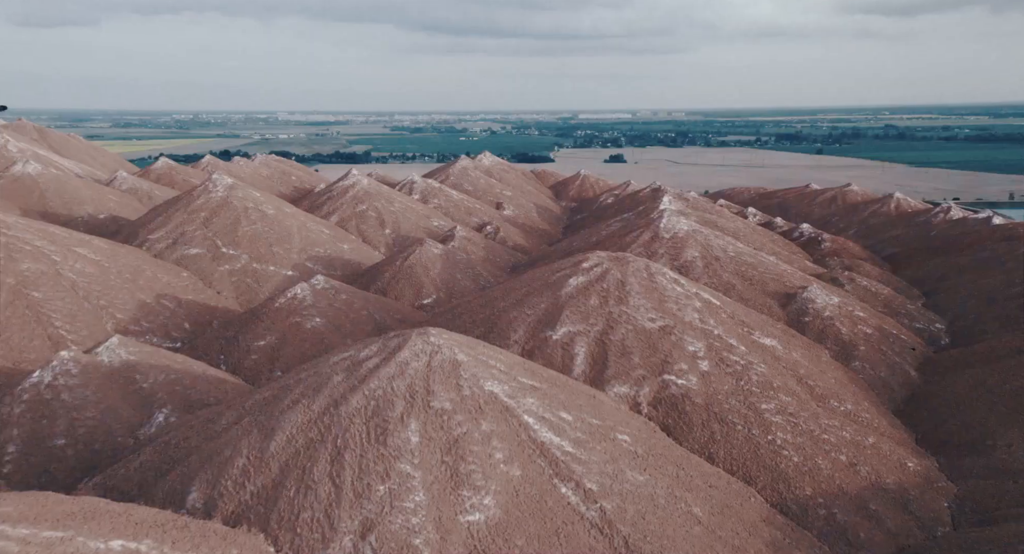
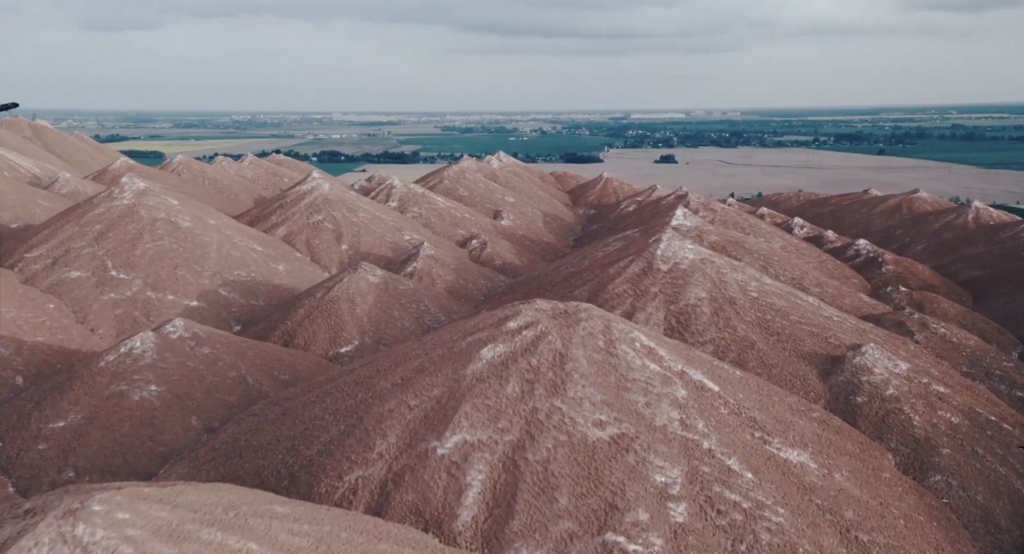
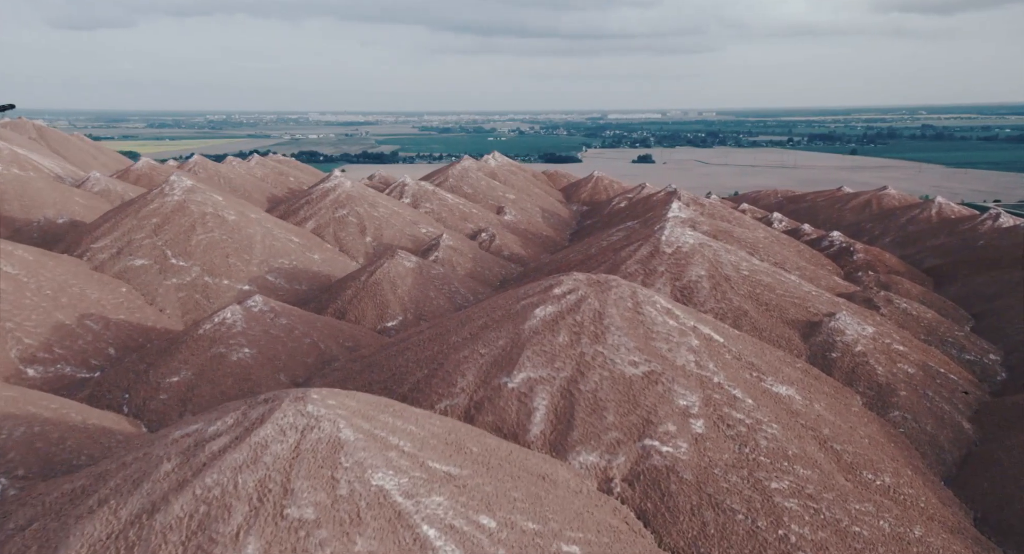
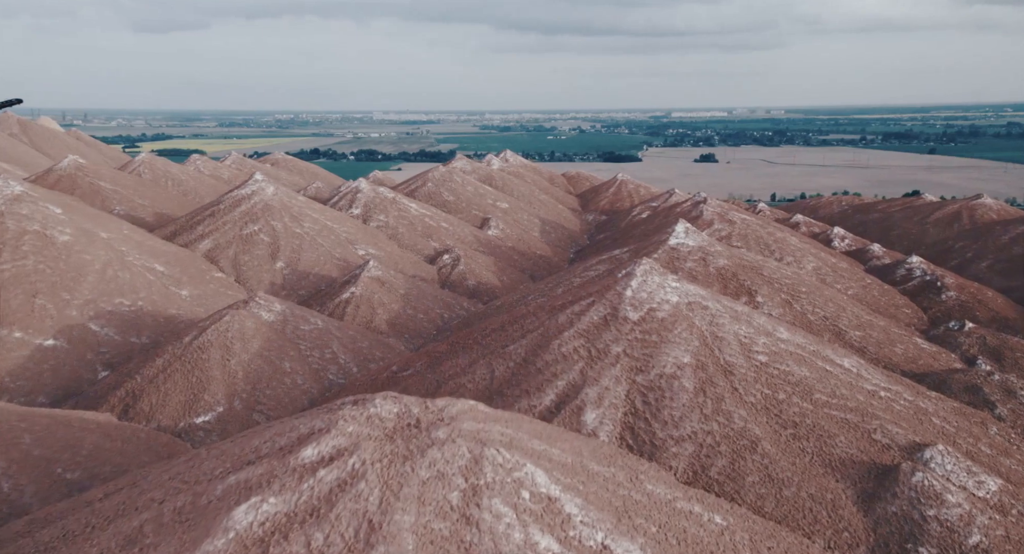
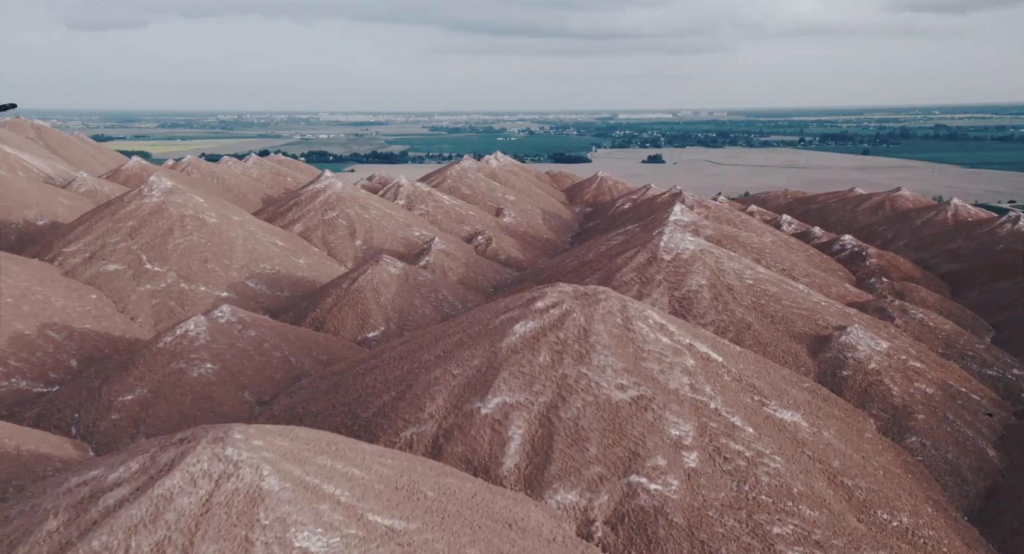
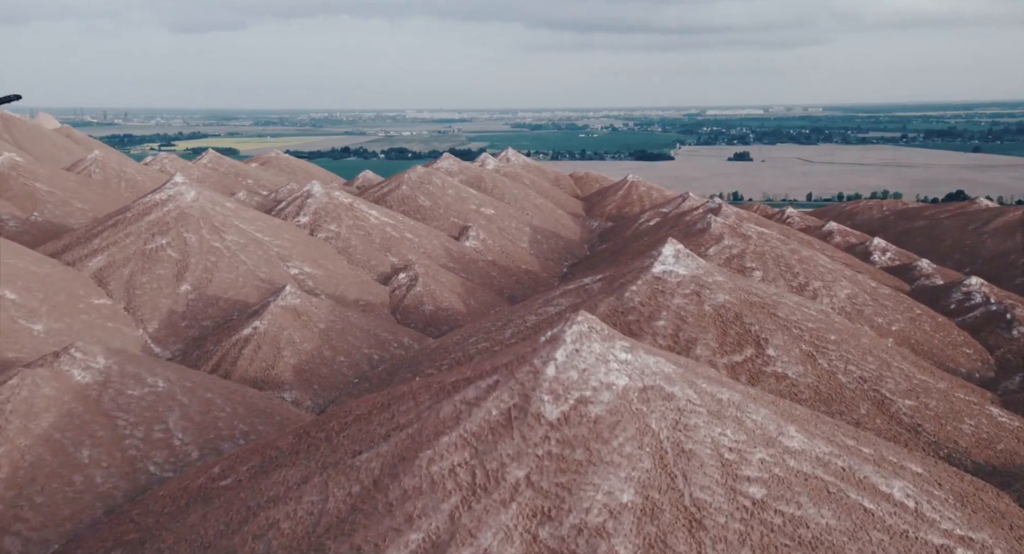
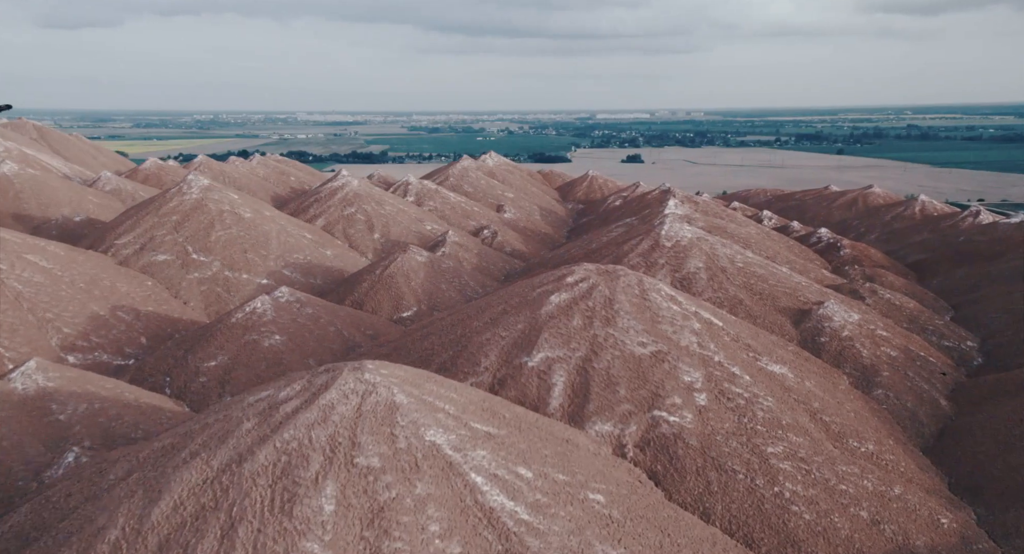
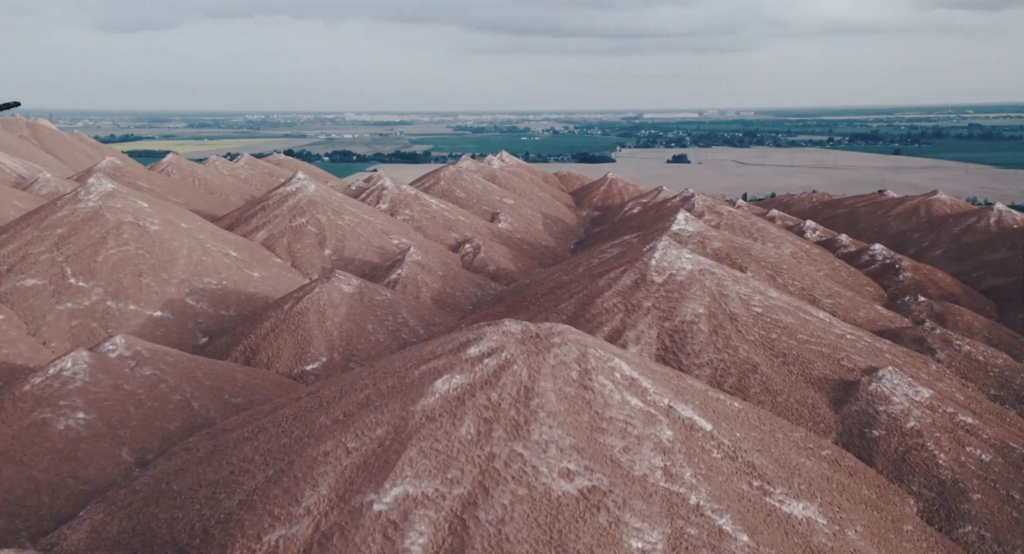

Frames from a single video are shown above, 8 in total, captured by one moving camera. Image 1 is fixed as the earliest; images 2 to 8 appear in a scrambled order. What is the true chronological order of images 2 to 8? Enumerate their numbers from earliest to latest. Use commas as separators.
7, 3, 5, 2, 8, 4, 6
